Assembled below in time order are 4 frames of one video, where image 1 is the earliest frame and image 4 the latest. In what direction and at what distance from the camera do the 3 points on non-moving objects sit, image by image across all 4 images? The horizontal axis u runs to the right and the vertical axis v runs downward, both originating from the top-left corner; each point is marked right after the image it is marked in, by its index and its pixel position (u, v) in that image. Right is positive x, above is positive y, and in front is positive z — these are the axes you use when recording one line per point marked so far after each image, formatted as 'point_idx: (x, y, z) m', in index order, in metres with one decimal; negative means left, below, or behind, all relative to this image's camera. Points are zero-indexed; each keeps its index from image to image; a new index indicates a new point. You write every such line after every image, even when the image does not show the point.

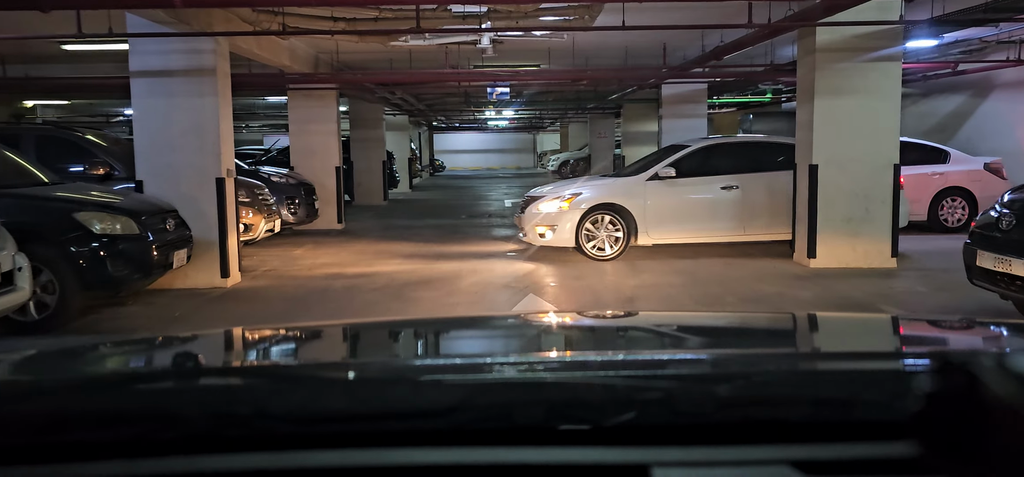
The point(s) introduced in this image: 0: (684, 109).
0: (+3.9, +2.9, +16.9) m
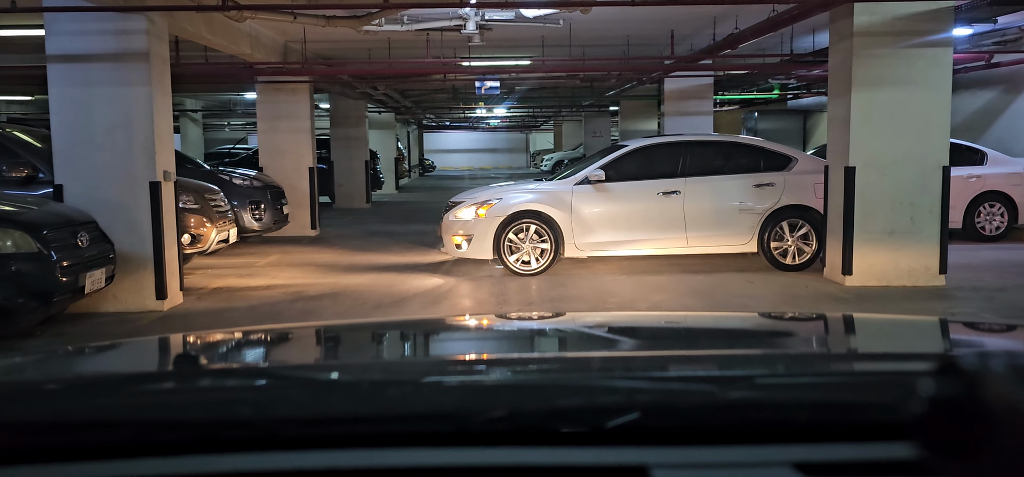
0: (+3.7, +2.8, +16.2) m
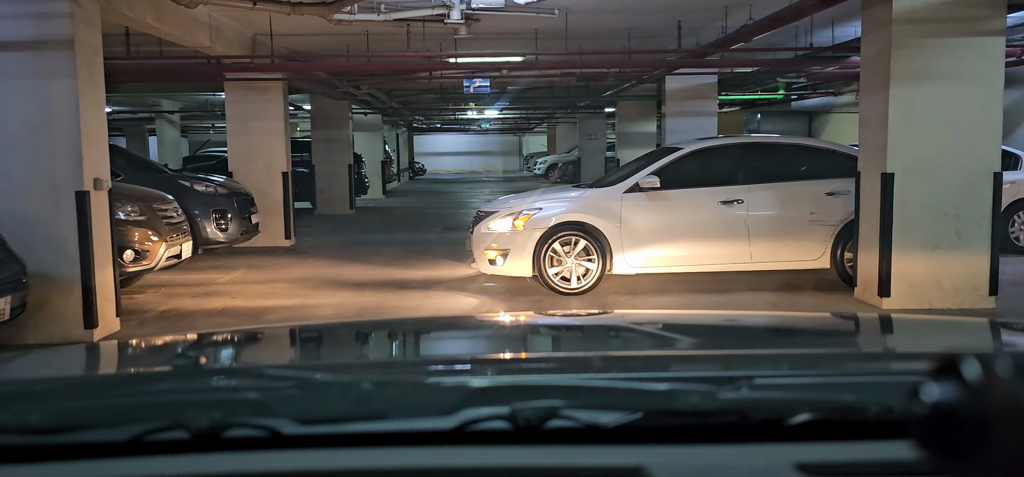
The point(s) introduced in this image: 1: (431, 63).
0: (+3.5, +2.7, +15.7) m
1: (-1.1, +2.4, +10.6) m
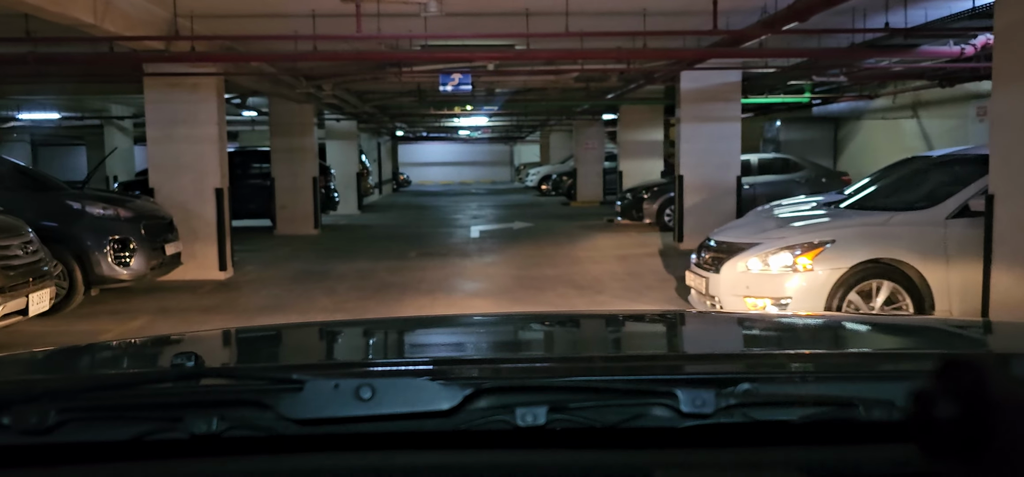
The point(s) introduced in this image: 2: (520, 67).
0: (+3.3, +2.3, +14.5) m
1: (-1.2, +2.1, +9.4) m
2: (+0.1, +2.6, +12.3) m
